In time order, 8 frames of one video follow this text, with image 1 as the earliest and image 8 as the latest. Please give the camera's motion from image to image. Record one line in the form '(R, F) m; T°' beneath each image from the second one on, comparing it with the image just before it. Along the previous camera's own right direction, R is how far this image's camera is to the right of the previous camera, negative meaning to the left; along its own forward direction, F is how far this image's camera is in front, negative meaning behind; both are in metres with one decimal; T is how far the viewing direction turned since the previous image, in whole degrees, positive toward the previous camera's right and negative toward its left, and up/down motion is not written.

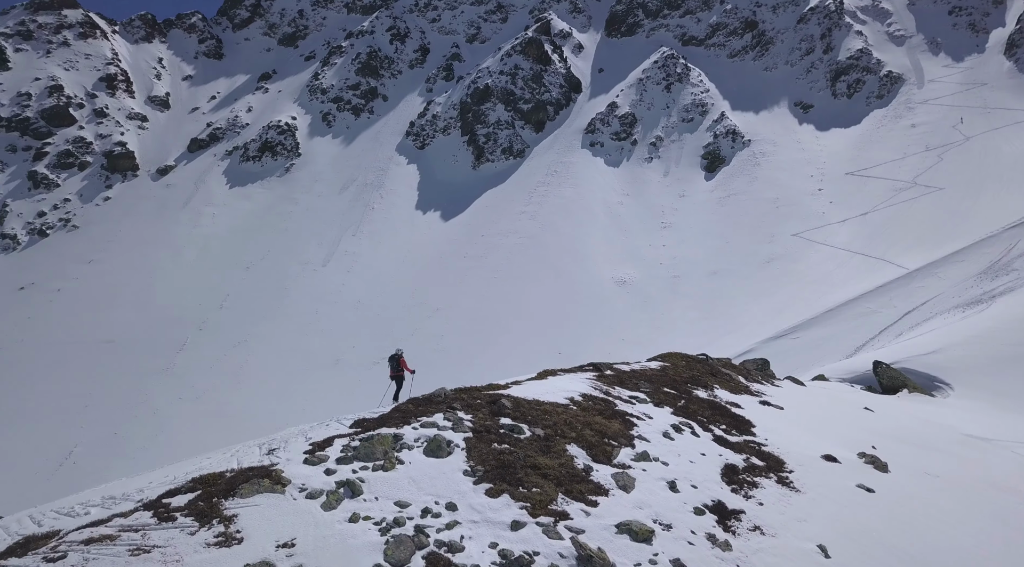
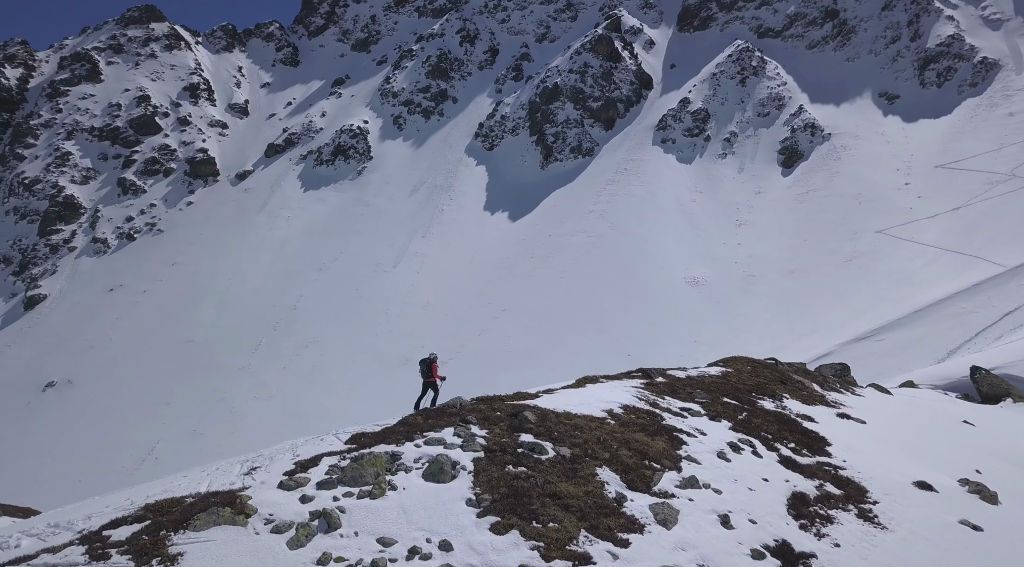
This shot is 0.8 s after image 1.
(+0.4, +1.1) m; -5°
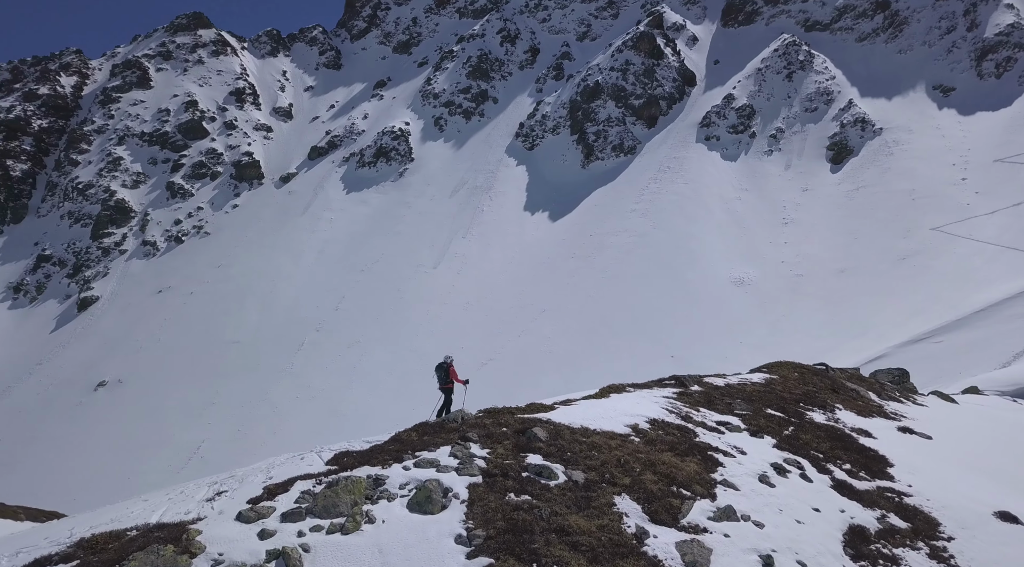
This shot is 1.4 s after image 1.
(+0.2, +0.9) m; -3°
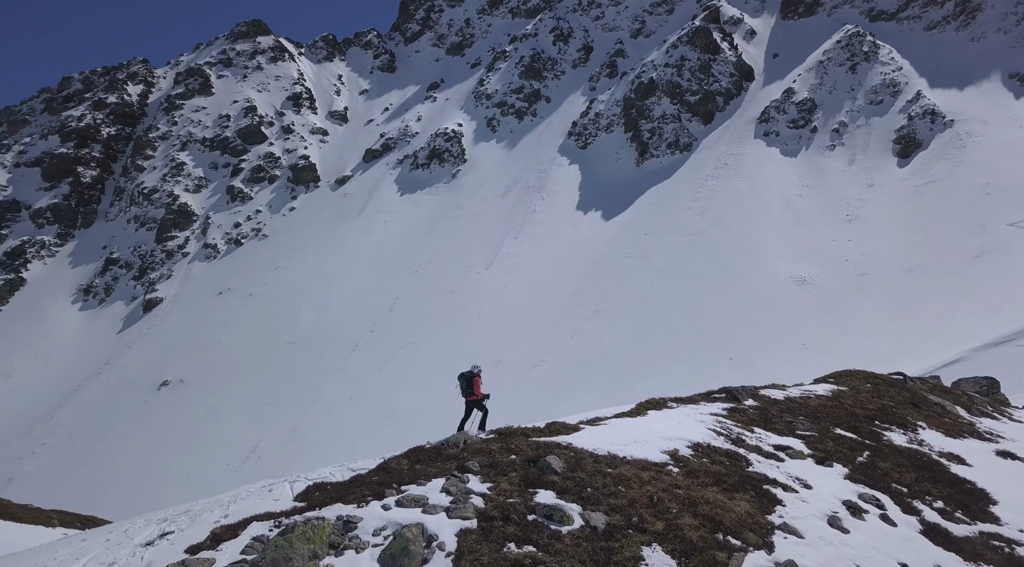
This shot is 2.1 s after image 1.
(+0.3, +1.0) m; -4°
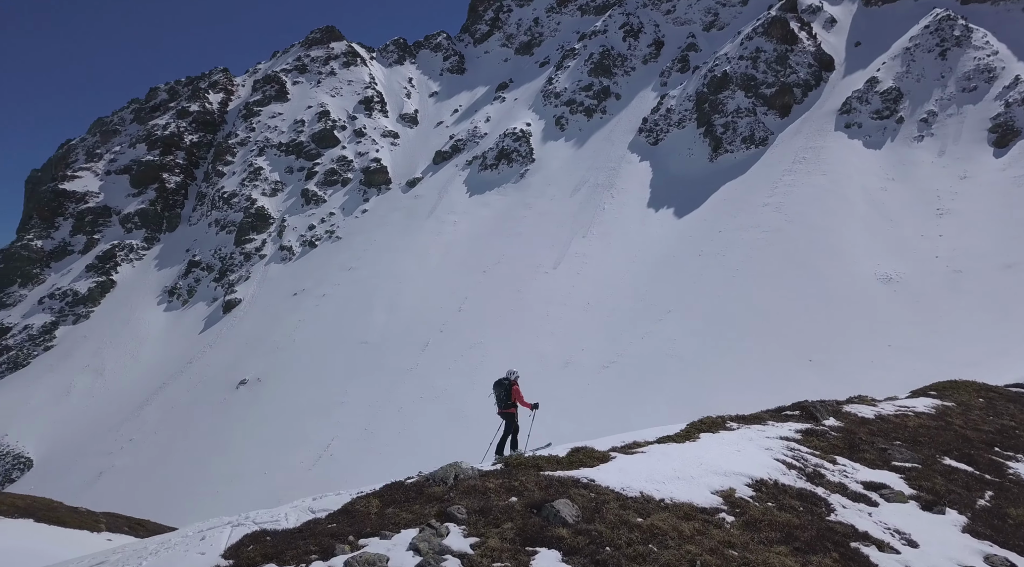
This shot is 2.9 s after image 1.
(+0.3, +1.3) m; -5°
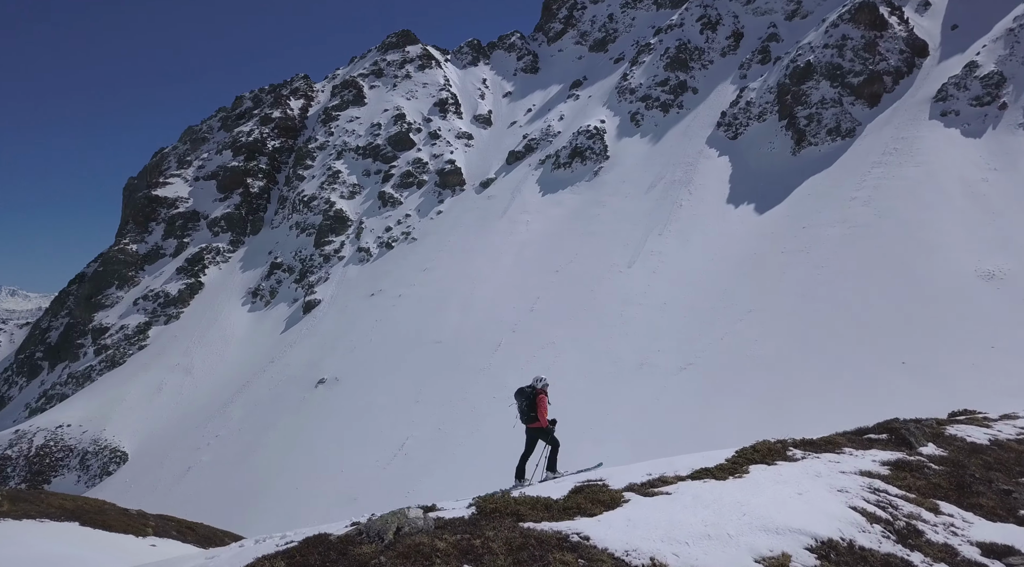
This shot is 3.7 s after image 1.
(+0.2, +1.4) m; -5°
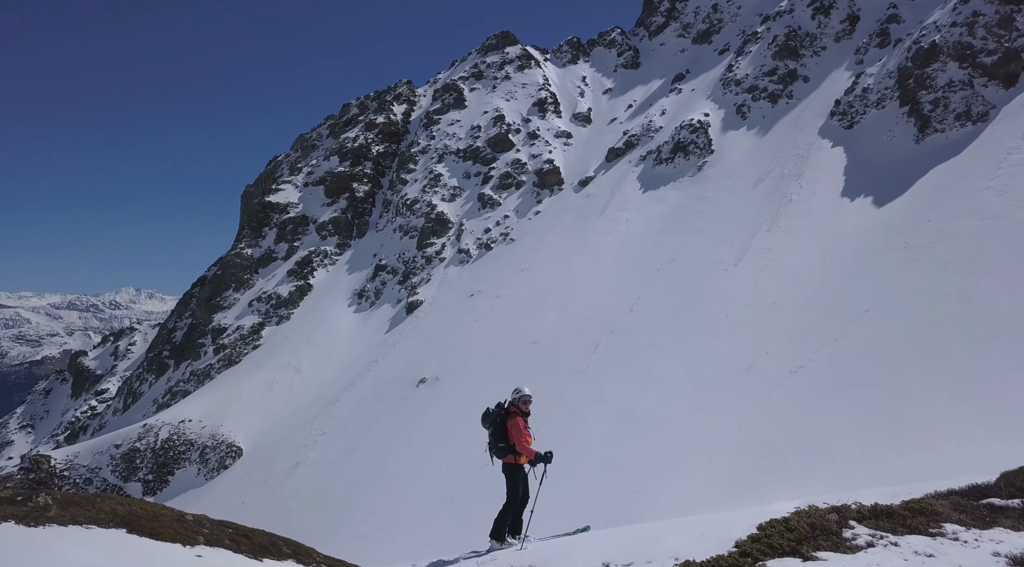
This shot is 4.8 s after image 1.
(+0.2, +2.1) m; -7°
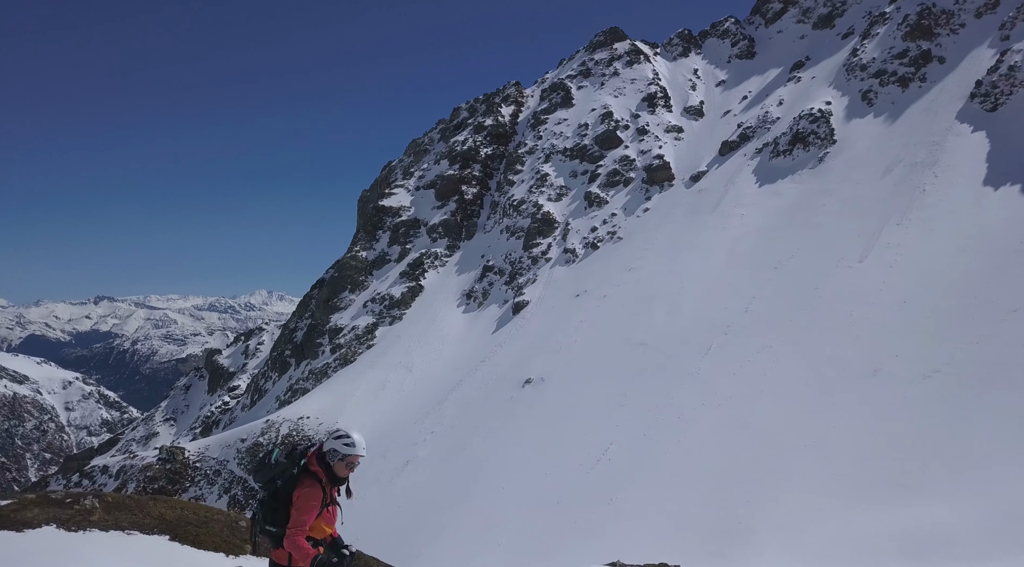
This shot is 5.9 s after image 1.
(+0.2, +2.5) m; -7°
